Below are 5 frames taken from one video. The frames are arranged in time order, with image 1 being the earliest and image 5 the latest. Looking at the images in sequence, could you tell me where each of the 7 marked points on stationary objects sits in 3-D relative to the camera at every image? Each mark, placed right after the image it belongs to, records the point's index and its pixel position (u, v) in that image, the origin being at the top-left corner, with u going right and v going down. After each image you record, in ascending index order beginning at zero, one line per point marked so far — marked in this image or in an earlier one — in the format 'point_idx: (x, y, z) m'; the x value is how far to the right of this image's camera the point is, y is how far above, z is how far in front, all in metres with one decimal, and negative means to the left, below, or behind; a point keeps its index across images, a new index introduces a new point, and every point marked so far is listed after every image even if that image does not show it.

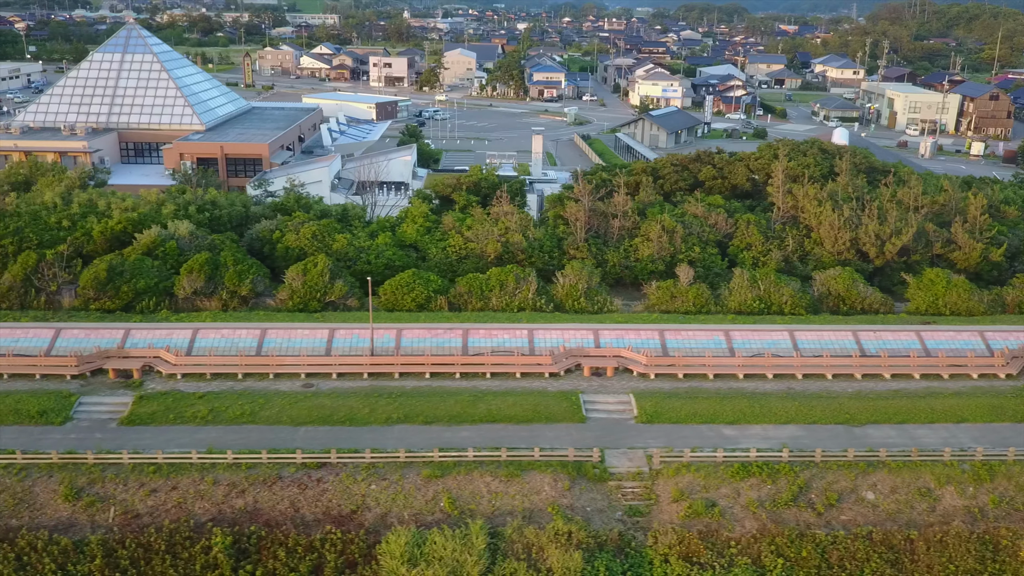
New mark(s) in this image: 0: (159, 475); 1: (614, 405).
0: (-4.0, -2.1, +10.1) m
1: (+1.4, -1.6, +11.9) m
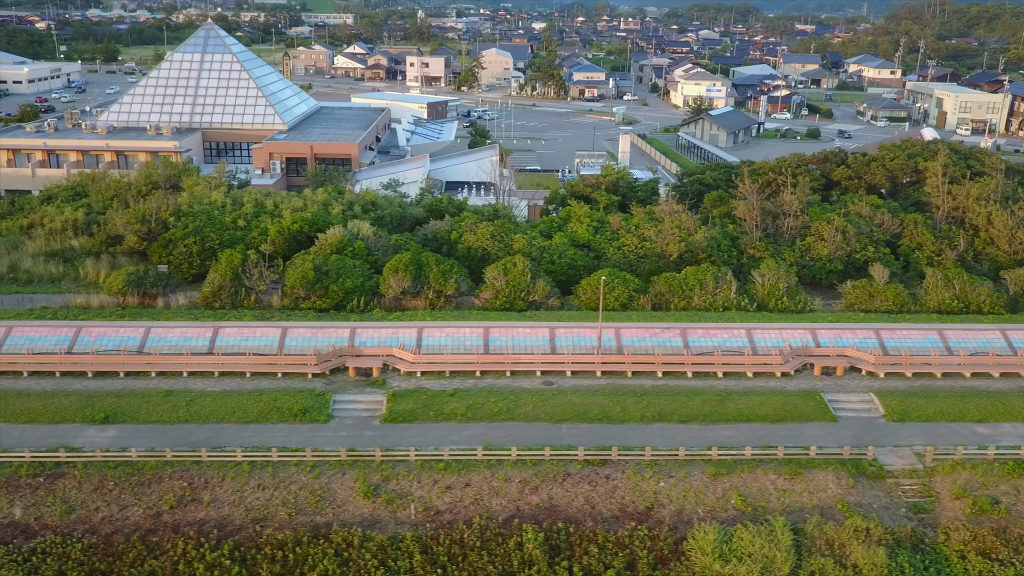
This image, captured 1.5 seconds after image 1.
0: (-0.7, -2.1, +10.2) m
1: (+4.7, -1.6, +12.0) m
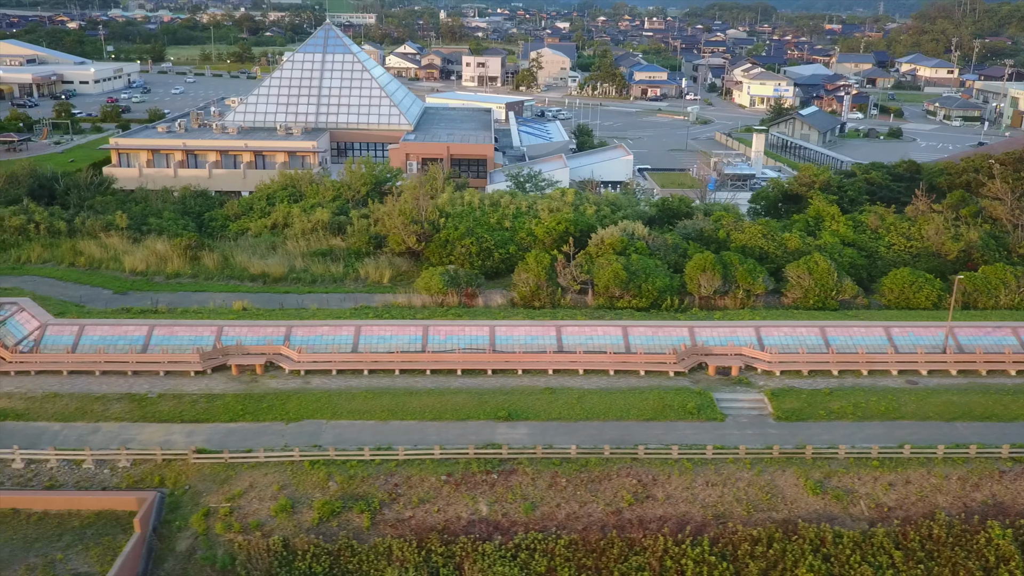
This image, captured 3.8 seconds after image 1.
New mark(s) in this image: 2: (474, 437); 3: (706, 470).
0: (+4.3, -2.1, +10.3) m
1: (+9.7, -1.5, +12.1) m
2: (-0.4, -1.8, +10.7) m
3: (+2.2, -2.1, +10.2) m
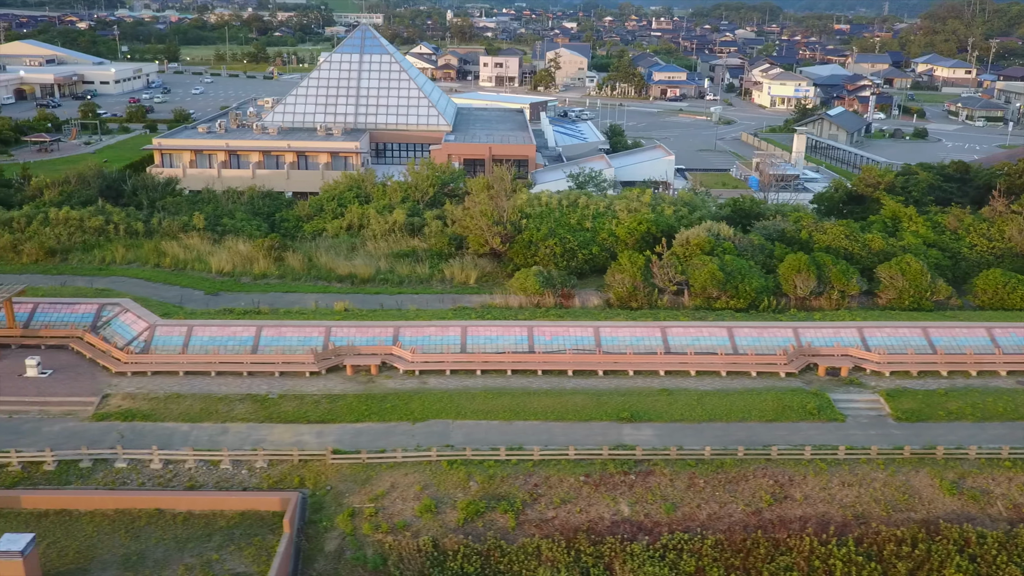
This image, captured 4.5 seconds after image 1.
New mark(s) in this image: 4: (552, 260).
0: (+5.9, -2.1, +10.3) m
1: (+11.2, -1.6, +12.1) m
2: (+1.1, -1.8, +10.8) m
3: (+3.8, -2.1, +10.2) m
4: (+0.7, +0.5, +16.1) m
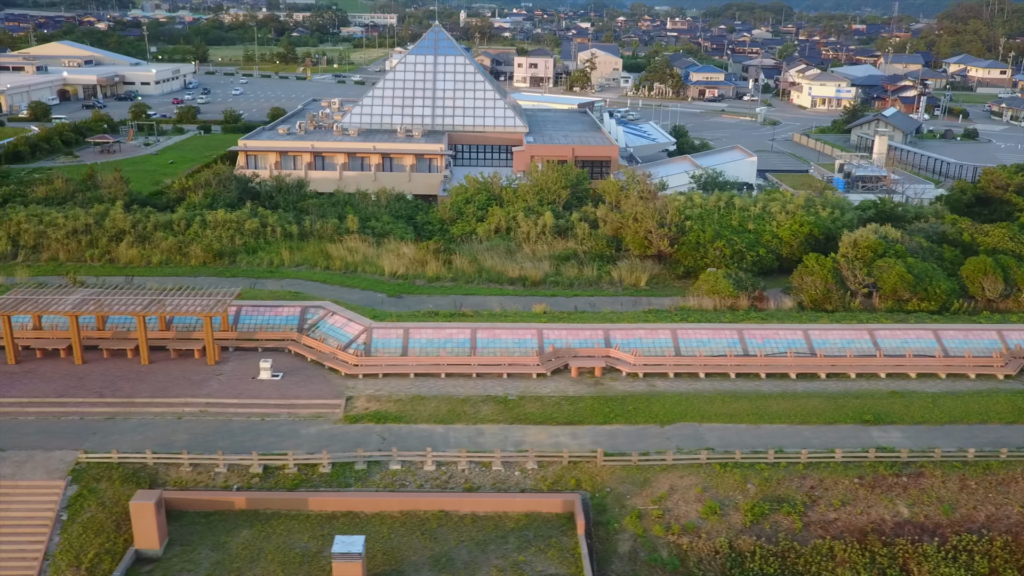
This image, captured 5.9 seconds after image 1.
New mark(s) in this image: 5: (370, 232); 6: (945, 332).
0: (+9.0, -2.1, +10.4) m
1: (+14.3, -1.6, +12.2) m
2: (+4.2, -1.9, +10.9) m
3: (+6.9, -2.1, +10.3) m
4: (+3.9, +0.5, +16.2) m
5: (-2.9, +1.1, +18.4) m
6: (+6.5, -0.7, +13.3) m
